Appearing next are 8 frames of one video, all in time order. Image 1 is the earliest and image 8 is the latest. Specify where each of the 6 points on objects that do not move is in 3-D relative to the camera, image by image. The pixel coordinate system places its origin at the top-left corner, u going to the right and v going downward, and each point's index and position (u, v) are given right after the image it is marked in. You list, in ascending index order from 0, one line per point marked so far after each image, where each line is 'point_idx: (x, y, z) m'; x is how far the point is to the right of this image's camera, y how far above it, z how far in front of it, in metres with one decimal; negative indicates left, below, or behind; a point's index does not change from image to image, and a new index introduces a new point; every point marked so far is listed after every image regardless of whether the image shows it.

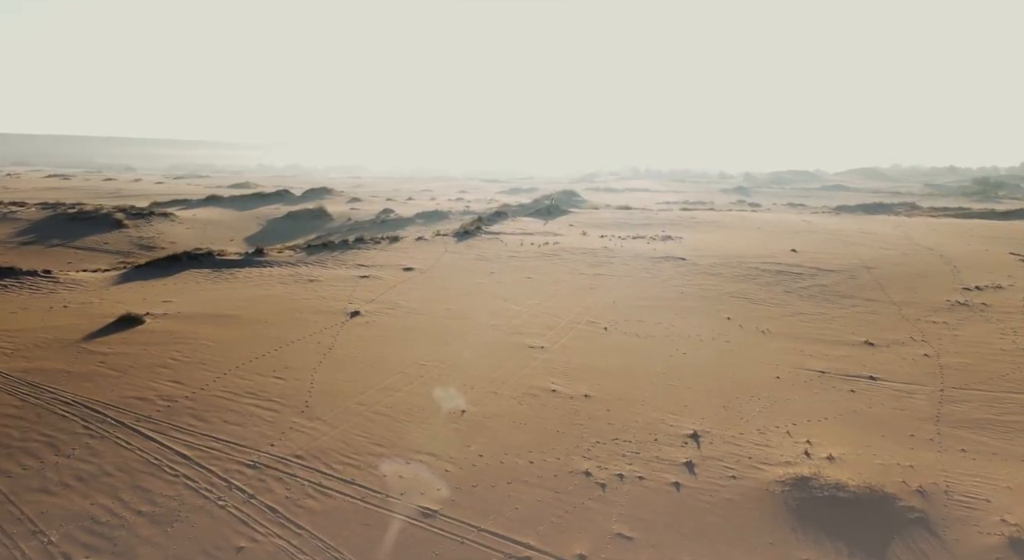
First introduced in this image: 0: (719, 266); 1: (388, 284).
0: (+6.7, +0.4, +19.6) m
1: (-3.2, -0.1, +15.8) m
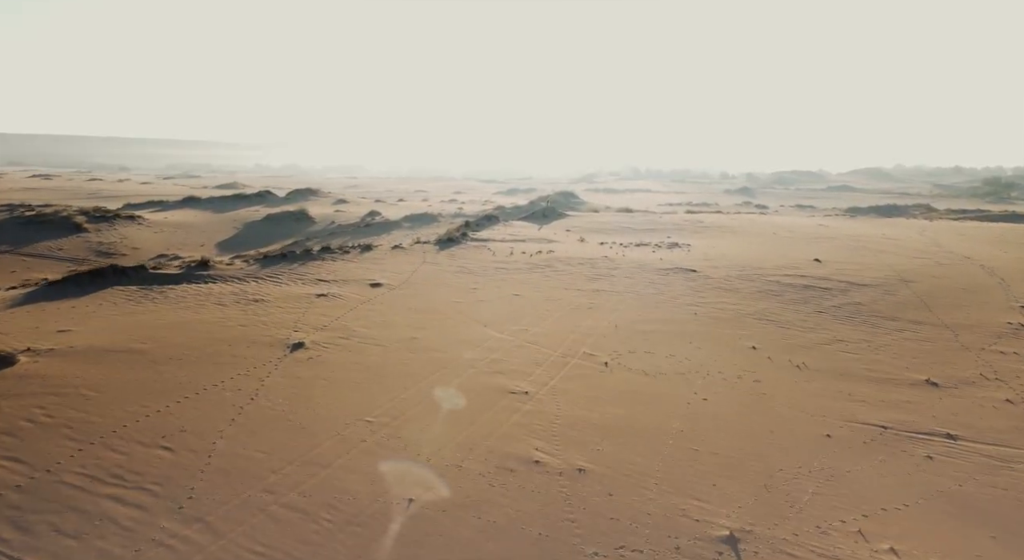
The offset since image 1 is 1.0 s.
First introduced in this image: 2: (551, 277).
0: (+6.4, 0.0, +17.2) m
1: (-3.6, -0.5, +13.4) m
2: (+1.0, 0.0, +17.1) m
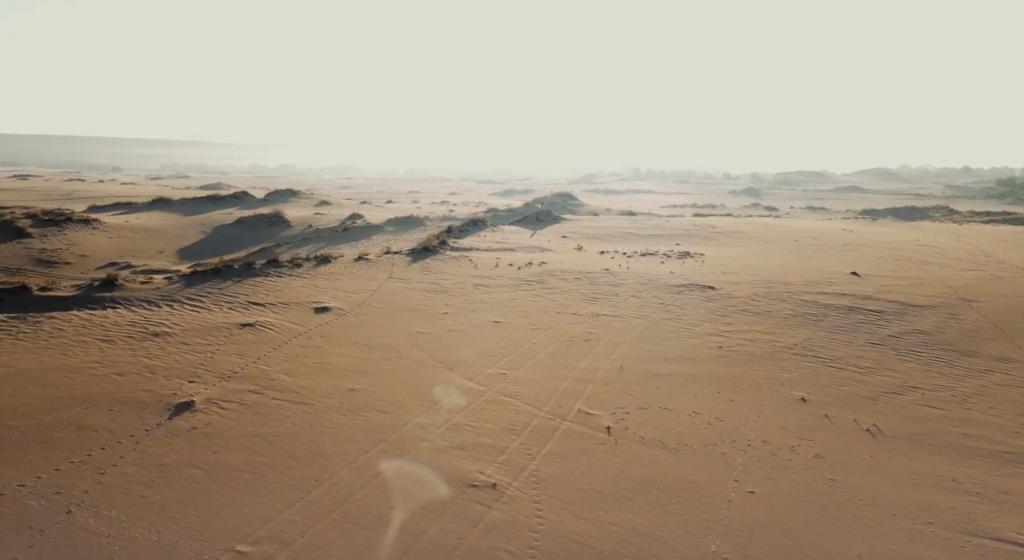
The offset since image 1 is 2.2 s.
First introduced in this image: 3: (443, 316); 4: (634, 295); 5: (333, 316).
0: (+6.0, -0.5, +14.3) m
1: (-4.0, -1.0, +10.4) m
2: (+0.6, -0.5, +14.1) m
3: (-1.4, -0.7, +12.5) m
4: (+3.0, -0.4, +14.7) m
5: (-3.5, -0.7, +11.9) m
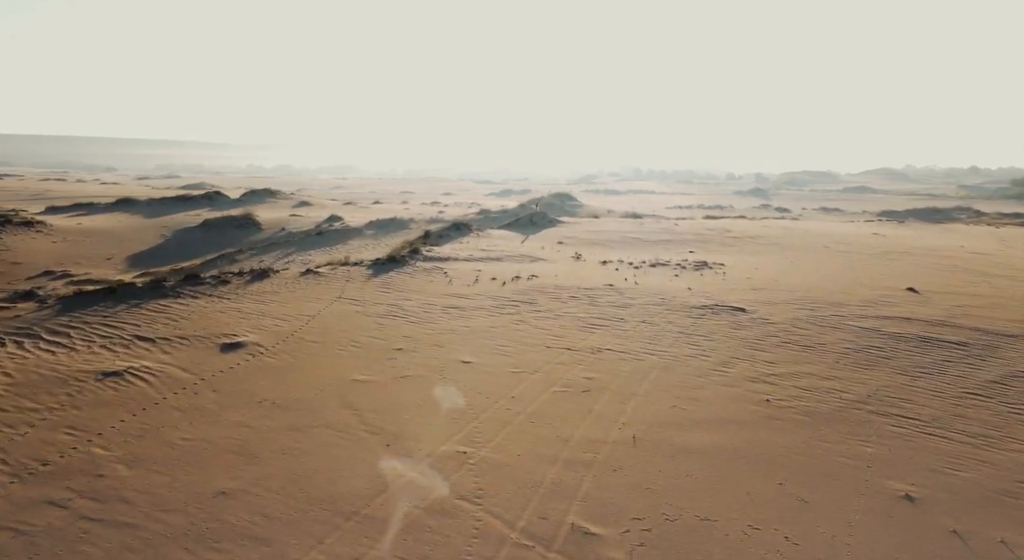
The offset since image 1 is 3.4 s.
0: (+5.6, -0.9, +11.2) m
1: (-4.4, -1.4, +7.4) m
2: (+0.2, -0.9, +11.1) m
3: (-1.8, -1.1, +9.5) m
4: (+2.6, -0.8, +11.6) m
5: (-3.9, -1.1, +8.9) m
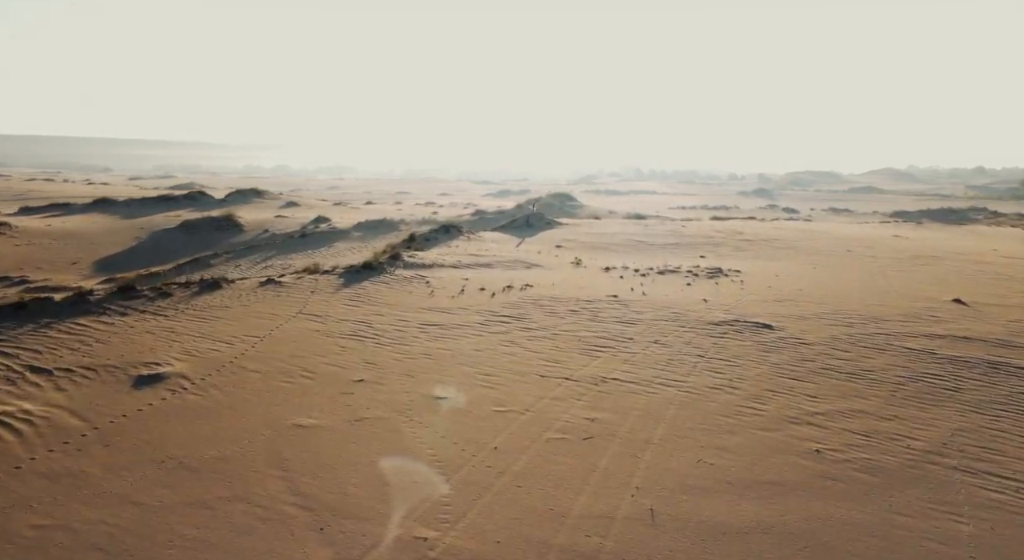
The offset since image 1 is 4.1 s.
0: (+5.4, -1.1, +9.5) m
1: (-4.6, -1.6, +5.6) m
2: (0.0, -1.1, +9.3) m
3: (-2.0, -1.3, +7.7) m
4: (+2.4, -1.0, +9.9) m
5: (-4.1, -1.3, +7.1) m
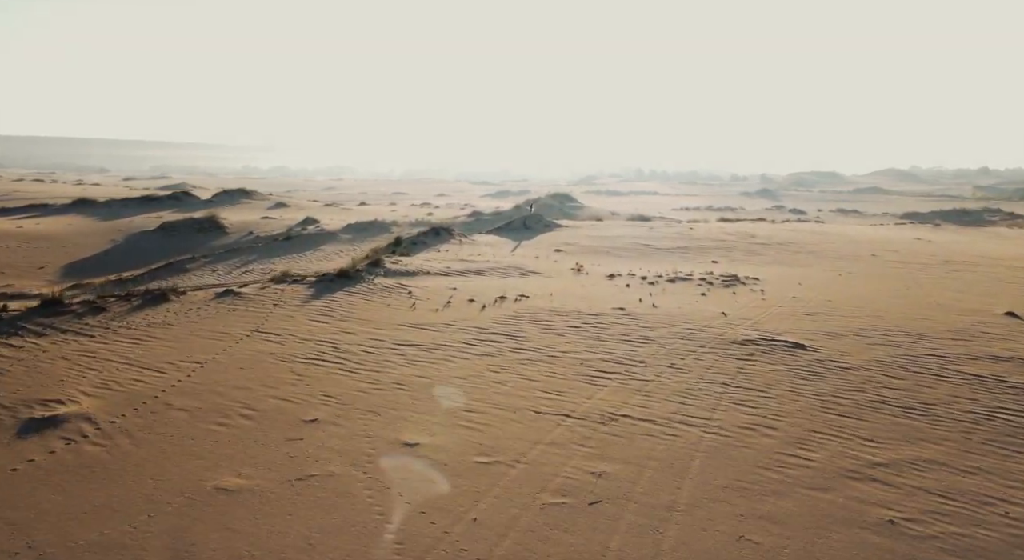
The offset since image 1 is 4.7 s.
0: (+5.2, -1.3, +8.0) m
1: (-4.7, -1.8, +4.1) m
2: (-0.1, -1.3, +7.9) m
3: (-2.1, -1.5, +6.3) m
4: (+2.2, -1.2, +8.4) m
5: (-4.2, -1.5, +5.7) m
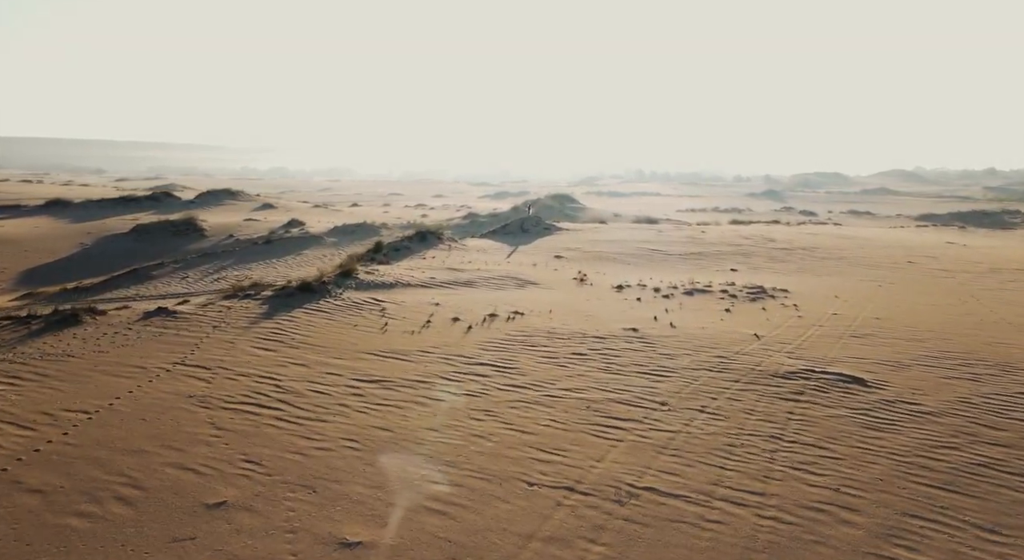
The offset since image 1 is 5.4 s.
0: (+5.1, -1.6, +6.2) m
1: (-4.9, -2.0, +2.3) m
2: (-0.2, -1.5, +6.1) m
3: (-2.3, -1.8, +4.5) m
4: (+2.1, -1.4, +6.6) m
5: (-4.4, -1.7, +3.9) m
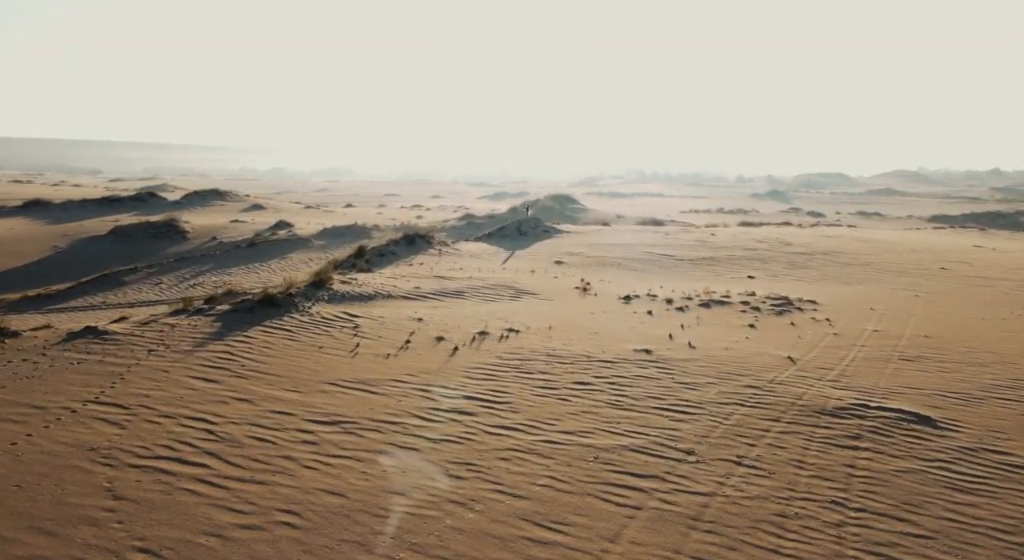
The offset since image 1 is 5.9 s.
0: (+5.0, -1.7, +4.8) m
1: (-5.0, -2.2, +1.0) m
2: (-0.3, -1.7, +4.7) m
3: (-2.4, -1.9, +3.1) m
4: (+2.0, -1.6, +5.2) m
5: (-4.5, -1.9, +2.5) m
